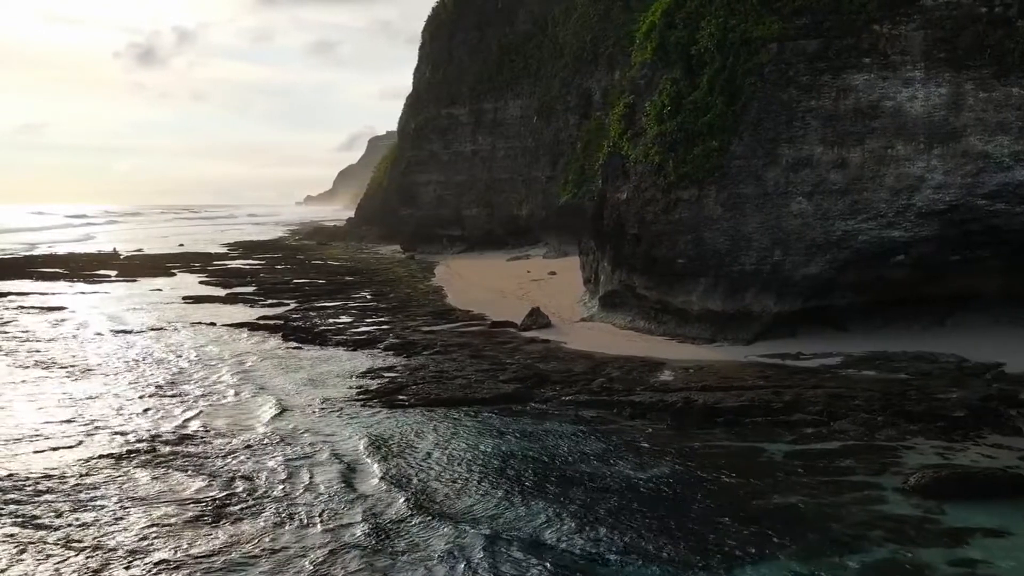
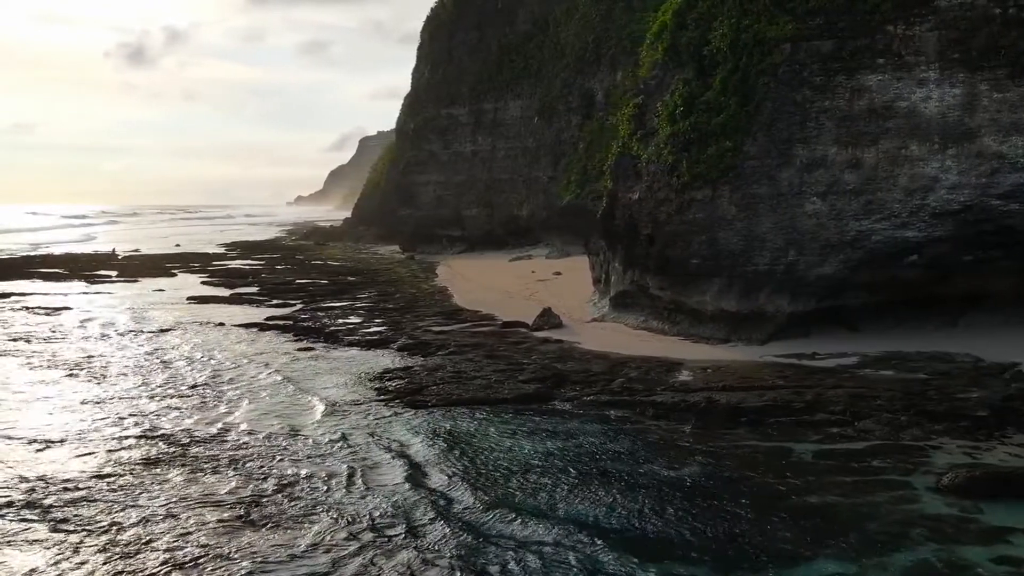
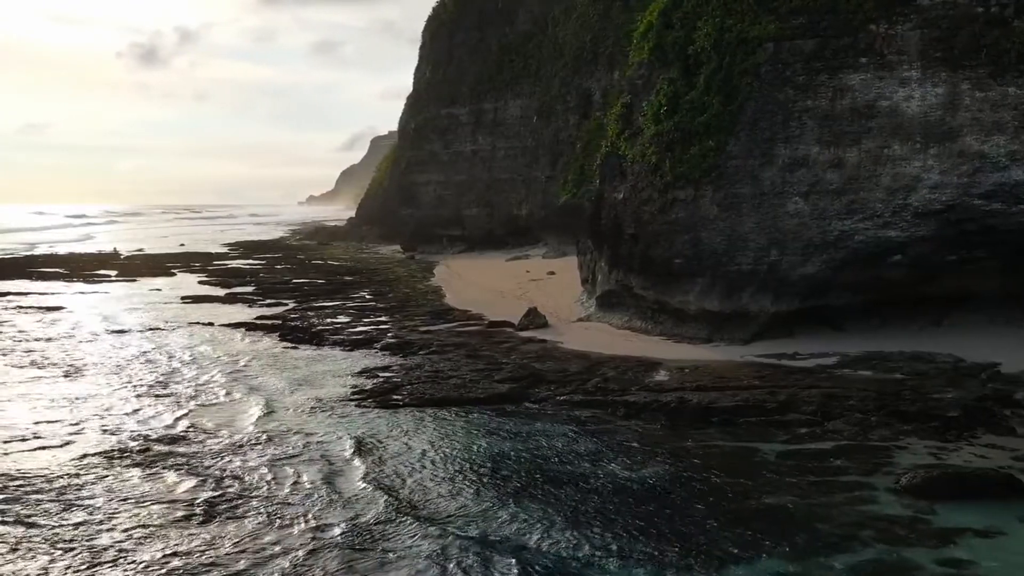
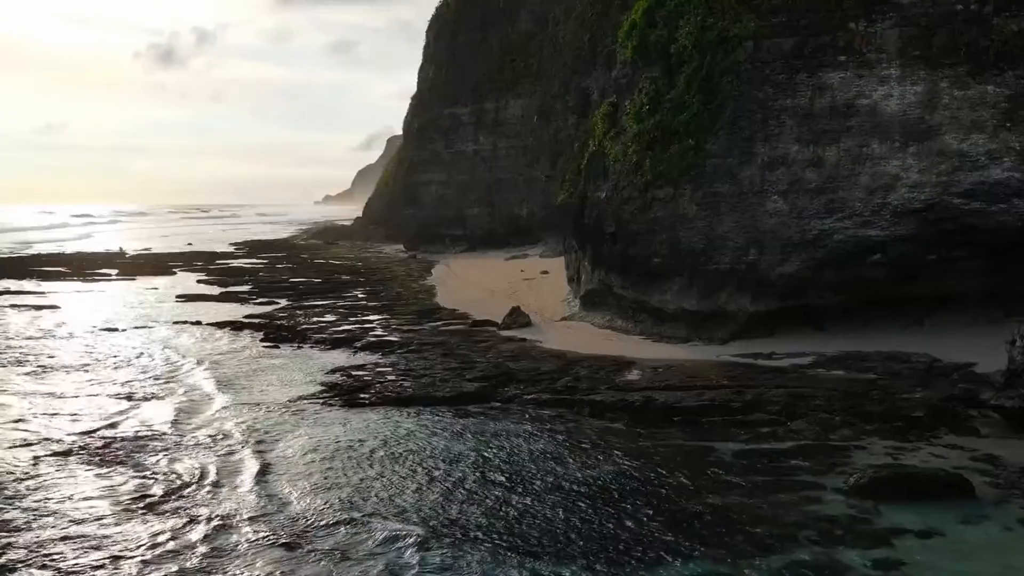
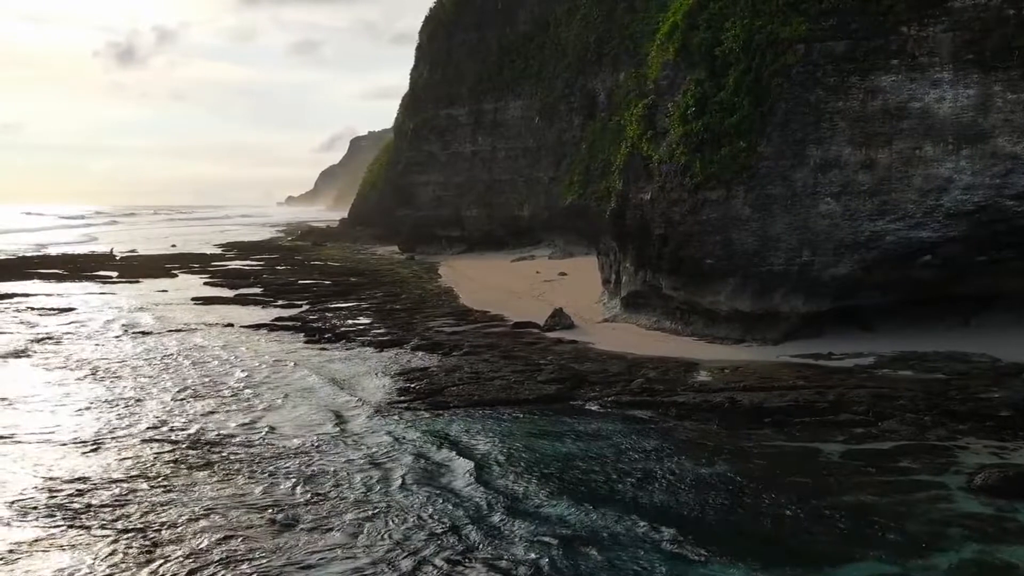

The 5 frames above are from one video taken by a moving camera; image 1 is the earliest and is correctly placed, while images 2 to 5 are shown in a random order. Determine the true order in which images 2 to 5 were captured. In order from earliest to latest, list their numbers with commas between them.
2, 5, 4, 3
